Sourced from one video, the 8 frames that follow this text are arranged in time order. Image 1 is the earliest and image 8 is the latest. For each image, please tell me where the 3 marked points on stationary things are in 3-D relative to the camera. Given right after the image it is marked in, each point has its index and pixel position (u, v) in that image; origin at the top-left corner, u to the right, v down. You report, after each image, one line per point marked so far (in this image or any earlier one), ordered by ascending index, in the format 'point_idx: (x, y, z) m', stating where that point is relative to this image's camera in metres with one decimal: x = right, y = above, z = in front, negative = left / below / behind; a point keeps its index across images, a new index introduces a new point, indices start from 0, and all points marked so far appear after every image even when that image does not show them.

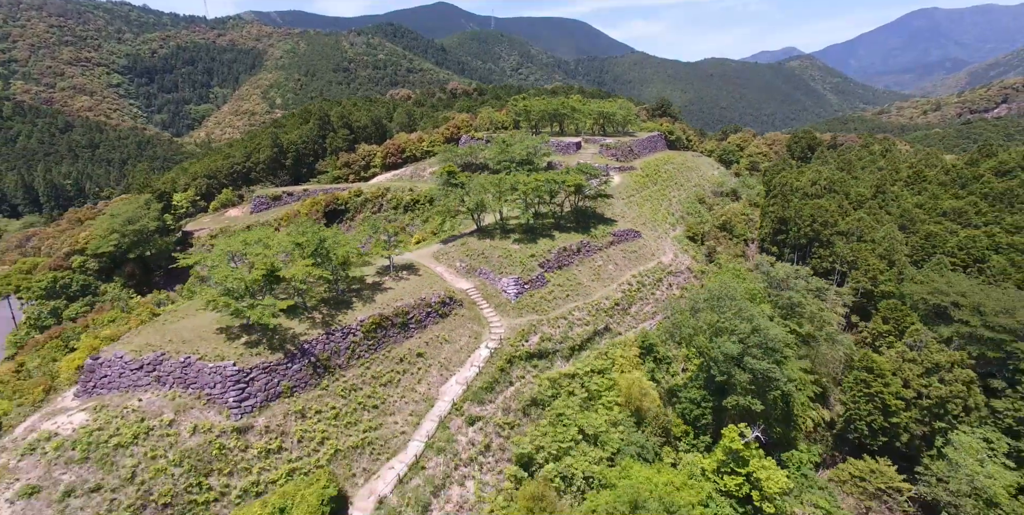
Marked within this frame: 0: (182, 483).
0: (-12.0, -8.2, +17.2) m
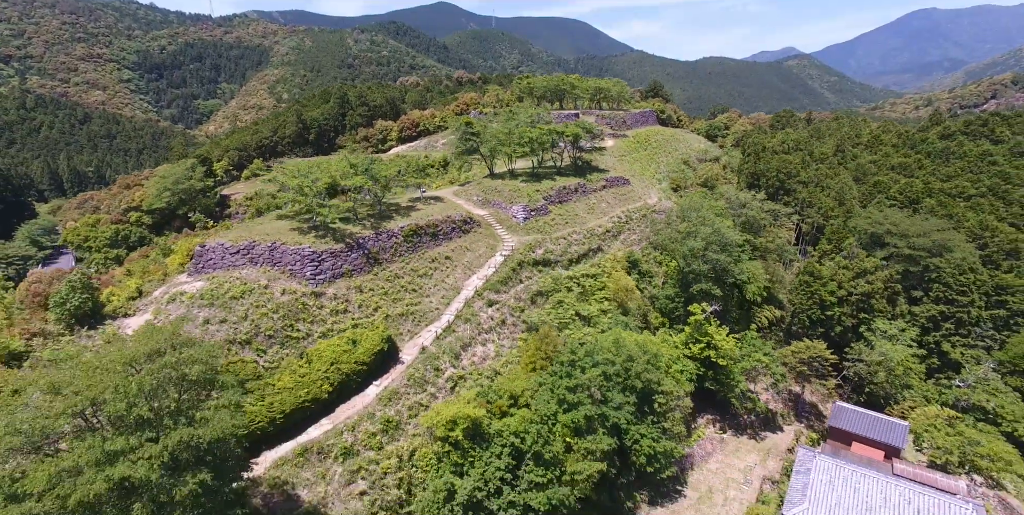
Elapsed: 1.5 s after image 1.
0: (-11.4, -3.2, +23.2) m
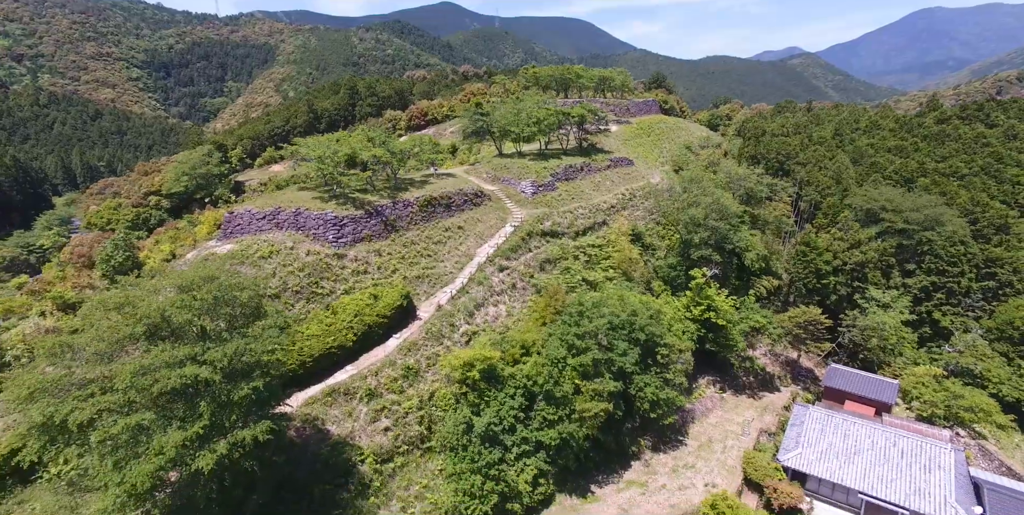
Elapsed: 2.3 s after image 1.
0: (-10.8, -1.2, +24.8) m
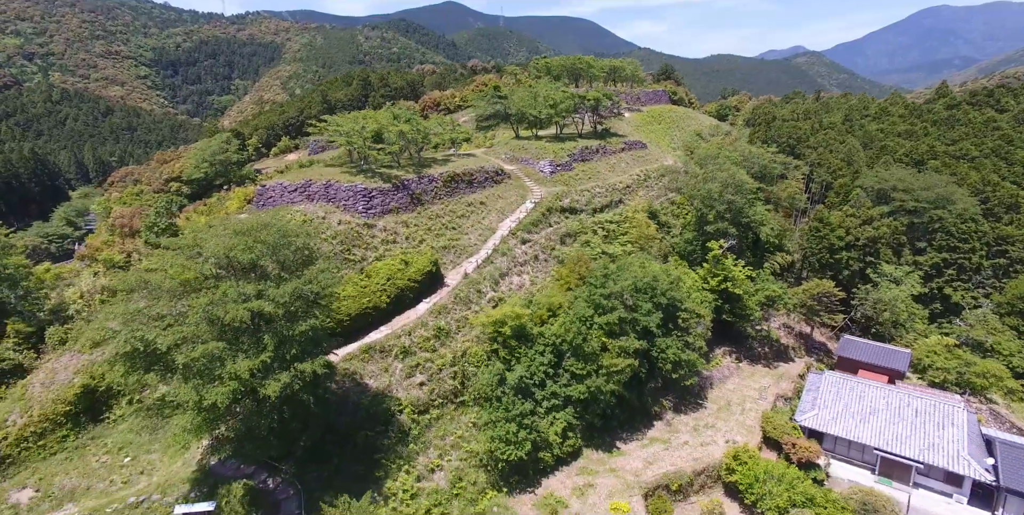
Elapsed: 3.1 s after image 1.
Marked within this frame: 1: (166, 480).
0: (-9.4, +0.6, +25.8) m
1: (-12.3, -7.9, +16.9) m
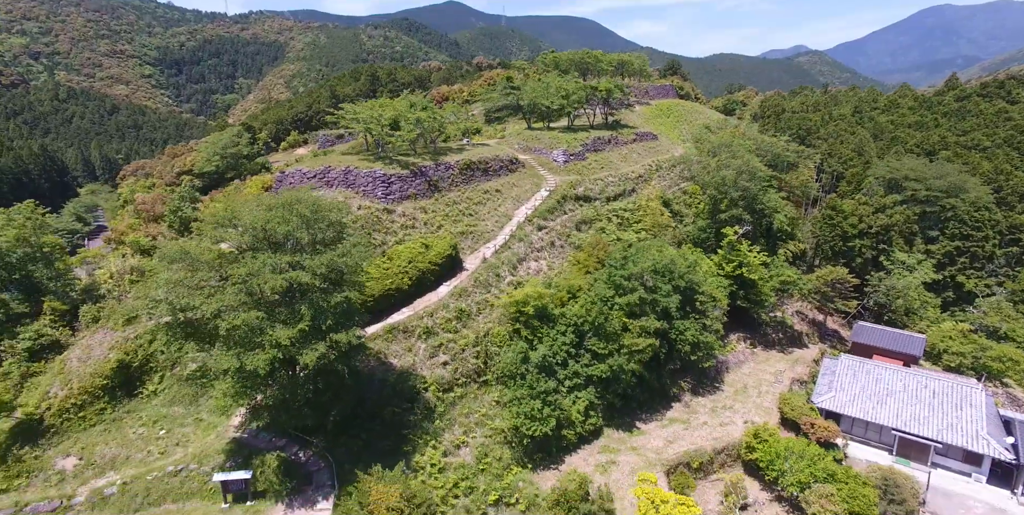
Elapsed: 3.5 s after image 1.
0: (-8.3, +1.5, +26.1) m
1: (-11.3, -7.0, +17.2) m
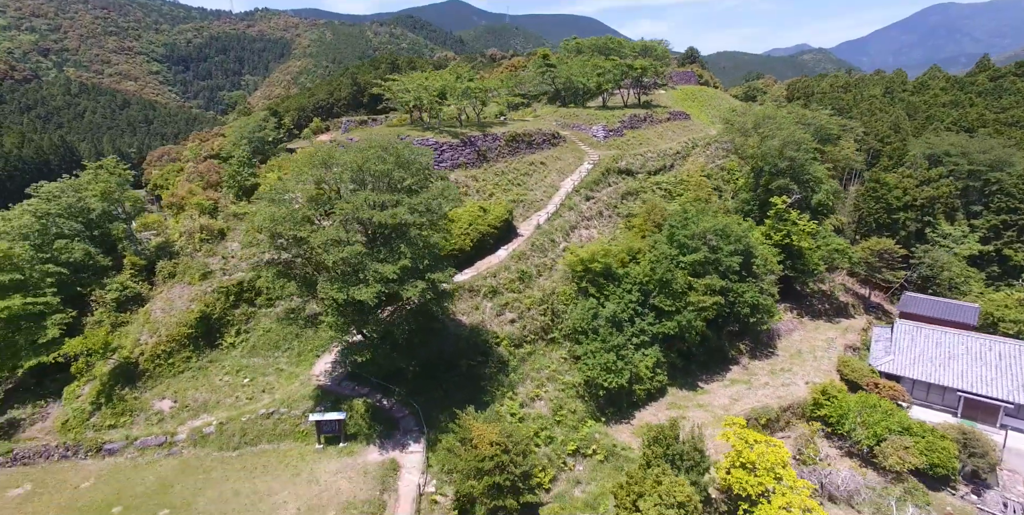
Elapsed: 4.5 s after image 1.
0: (-5.2, +3.4, +26.2) m
1: (-8.2, -5.1, +17.3) m
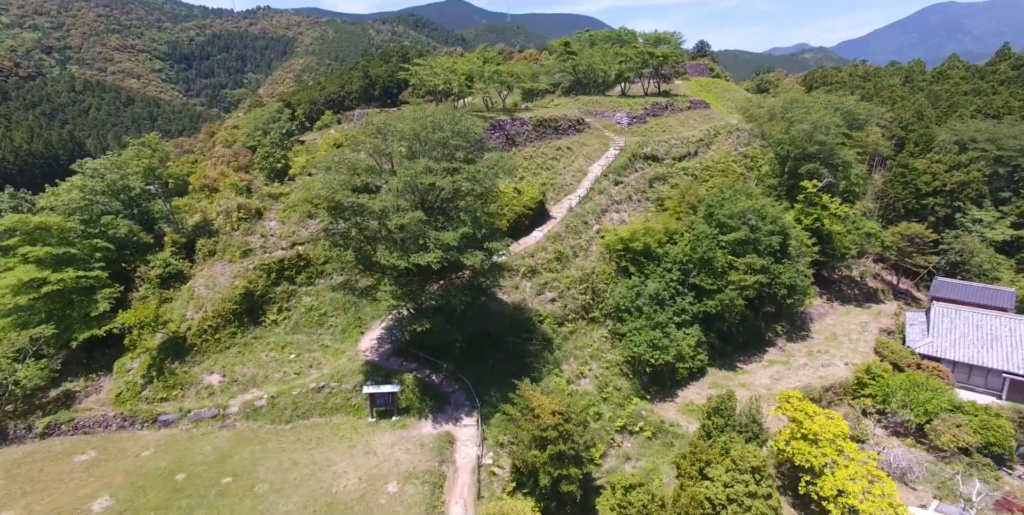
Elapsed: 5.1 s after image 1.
0: (-3.3, +4.4, +26.0) m
1: (-6.3, -4.1, +17.2) m
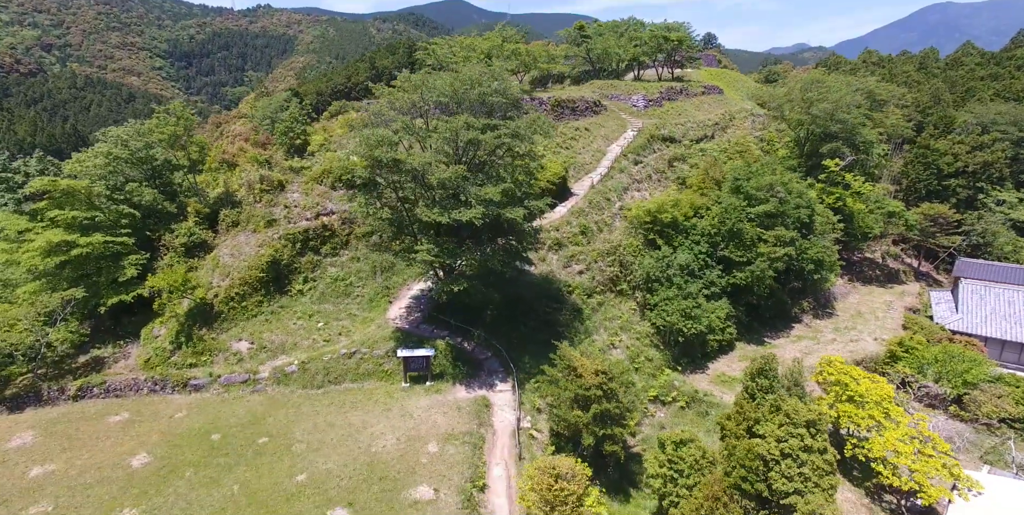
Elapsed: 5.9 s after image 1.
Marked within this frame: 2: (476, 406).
0: (-2.1, +5.7, +25.7) m
1: (-5.1, -2.8, +16.8) m
2: (-1.1, -4.7, +15.1) m
